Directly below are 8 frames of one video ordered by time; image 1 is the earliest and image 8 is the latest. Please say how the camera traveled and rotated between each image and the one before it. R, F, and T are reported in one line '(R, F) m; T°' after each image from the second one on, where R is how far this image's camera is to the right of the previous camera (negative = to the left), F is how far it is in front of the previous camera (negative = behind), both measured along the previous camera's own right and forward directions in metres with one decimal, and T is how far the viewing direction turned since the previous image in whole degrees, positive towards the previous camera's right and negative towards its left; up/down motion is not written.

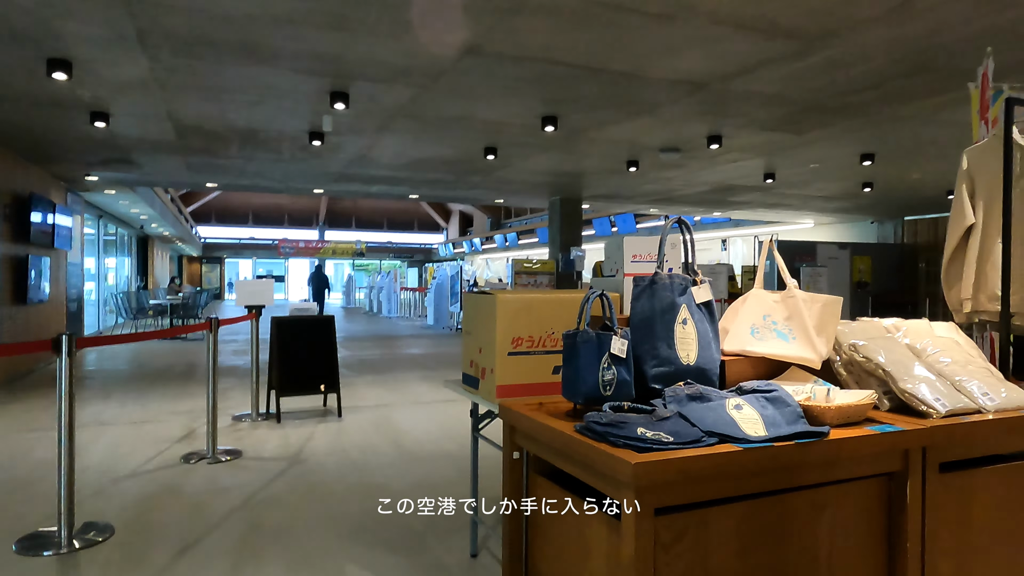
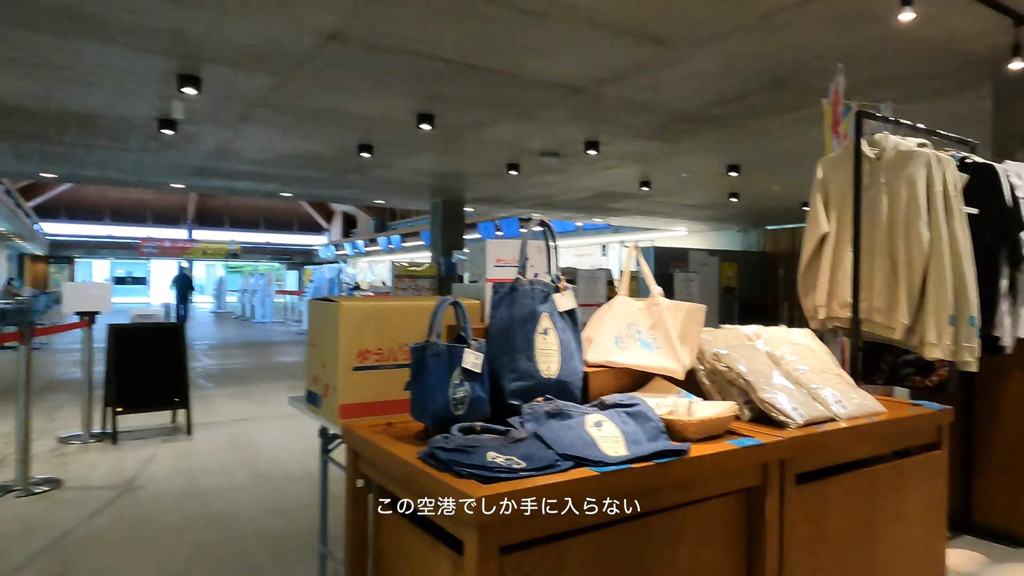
(+0.1, +0.2) m; +10°
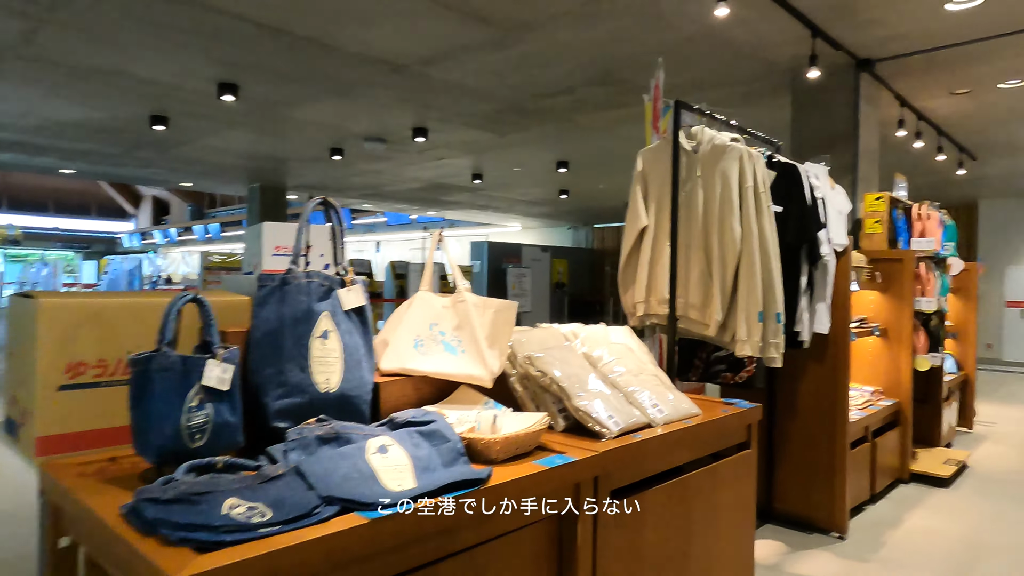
(+0.1, +0.3) m; +14°
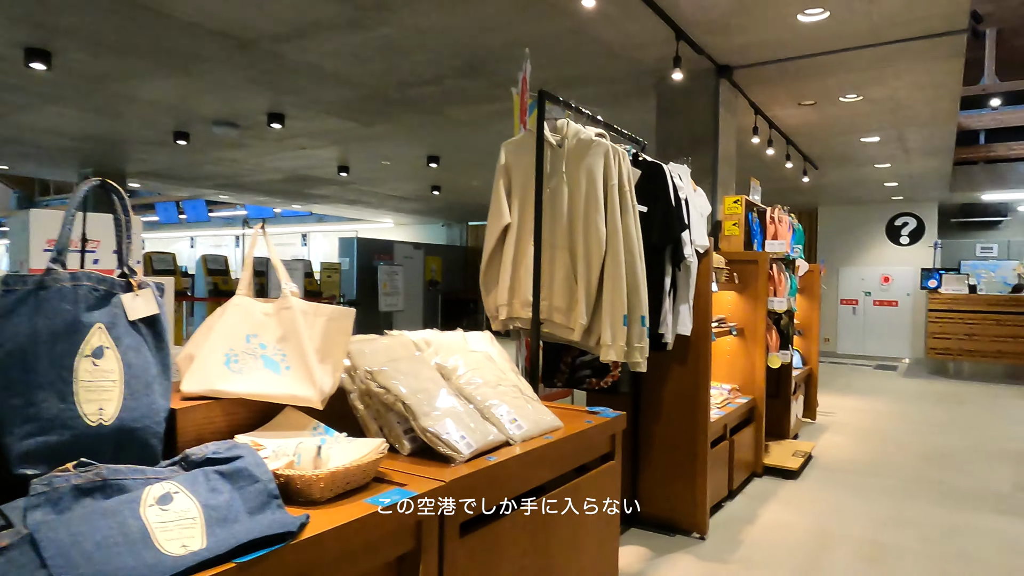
(+0.1, +0.2) m; +11°
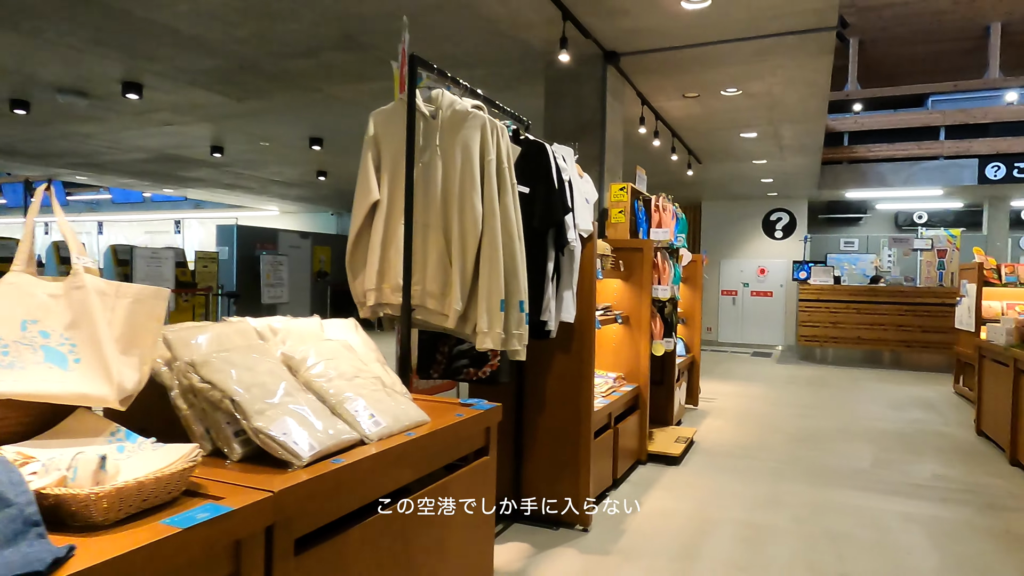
(+0.1, +0.2) m; +9°
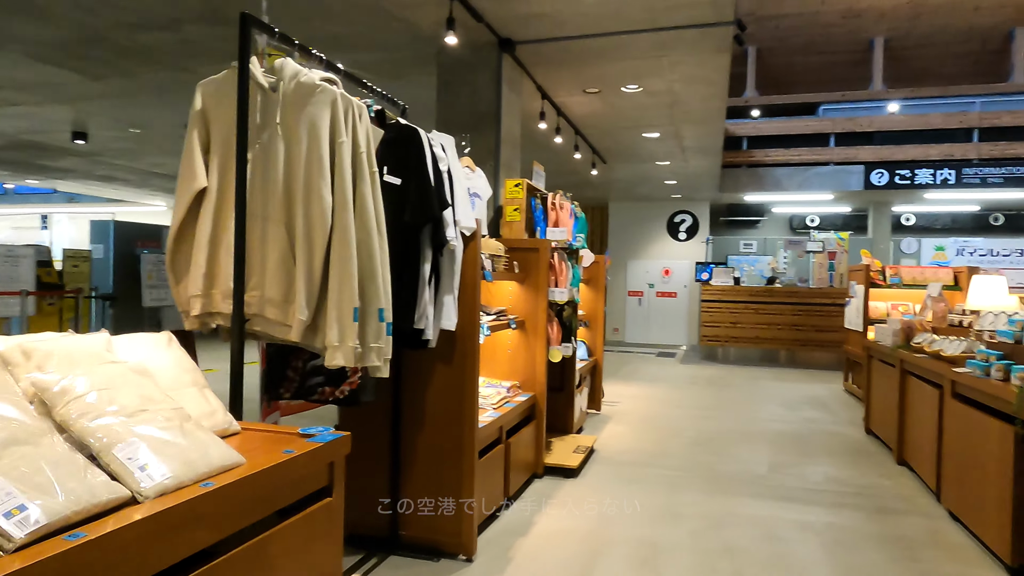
(+0.2, +0.3) m; +7°
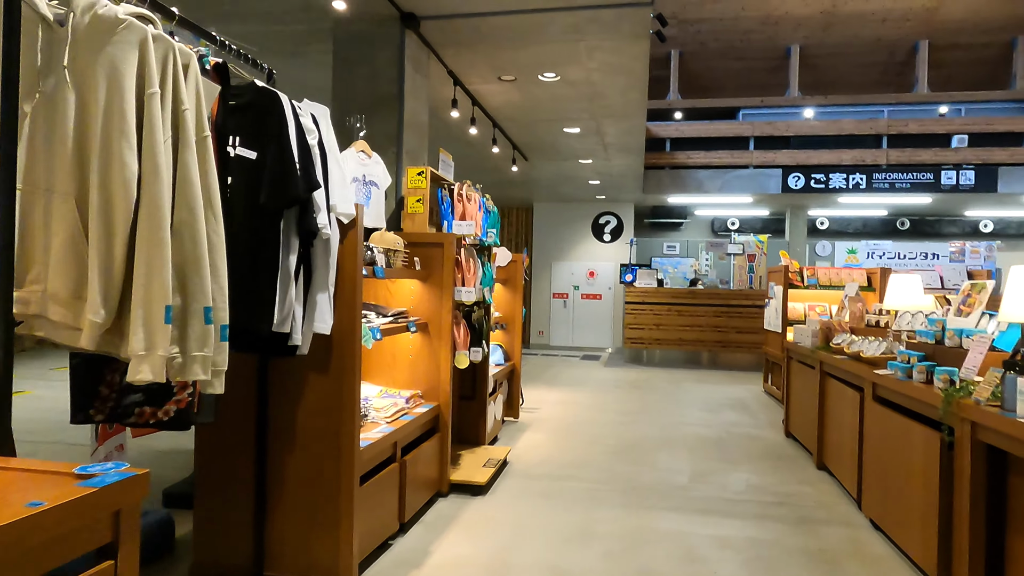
(+0.1, +0.3) m; +6°
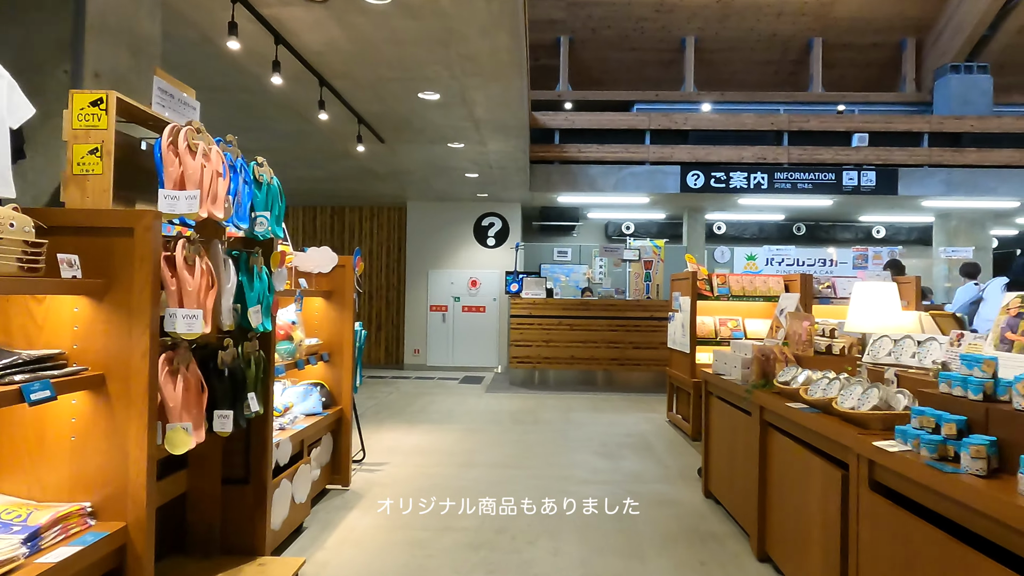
(+0.4, +1.4) m; +9°
